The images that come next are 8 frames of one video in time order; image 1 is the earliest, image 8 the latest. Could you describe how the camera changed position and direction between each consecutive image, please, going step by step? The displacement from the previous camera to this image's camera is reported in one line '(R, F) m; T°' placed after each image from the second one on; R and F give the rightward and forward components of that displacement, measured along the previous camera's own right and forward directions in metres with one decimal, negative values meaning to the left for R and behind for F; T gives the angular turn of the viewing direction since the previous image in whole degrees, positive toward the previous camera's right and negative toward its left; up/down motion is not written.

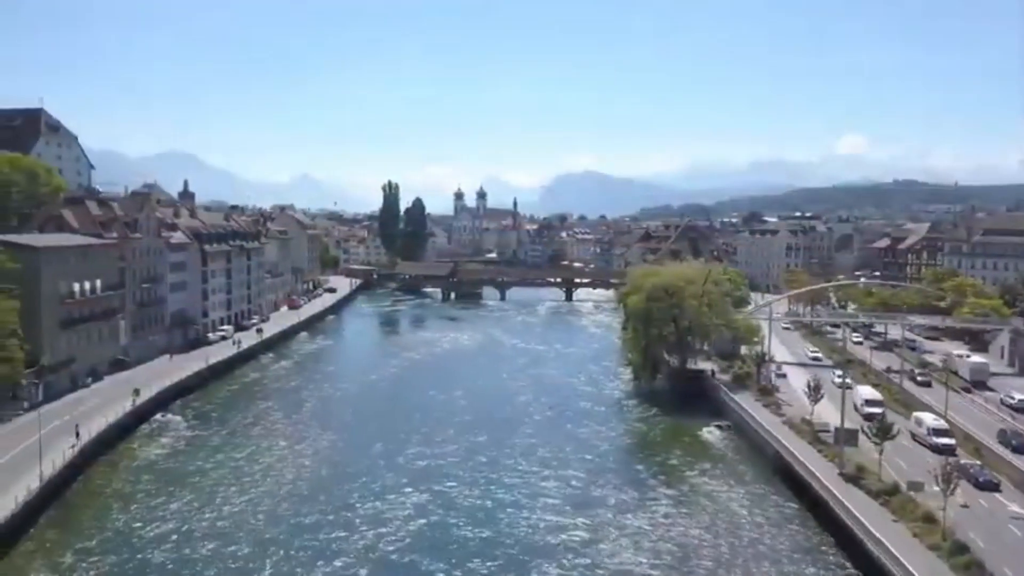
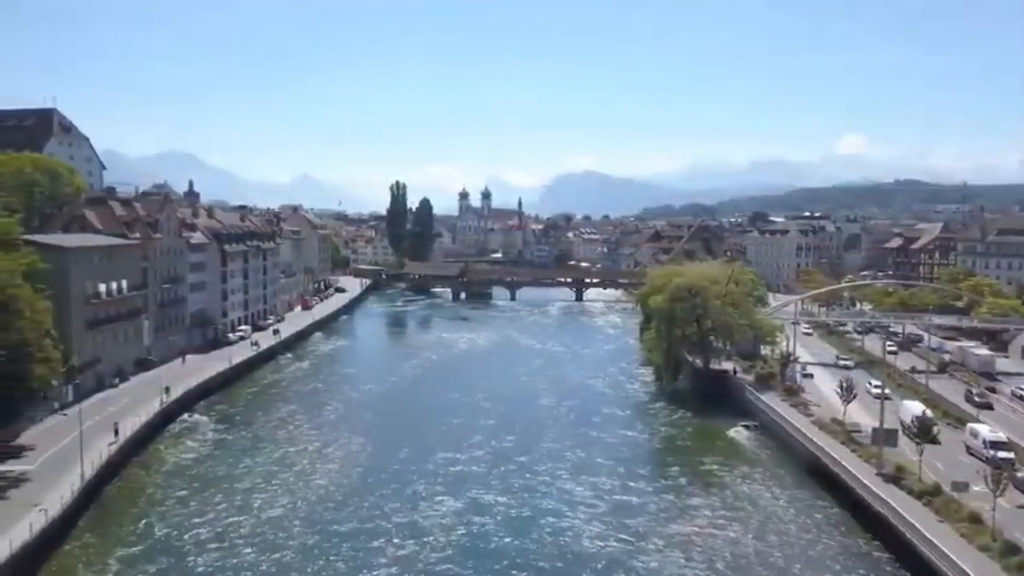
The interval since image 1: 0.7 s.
(-1.2, +0.1) m; 0°
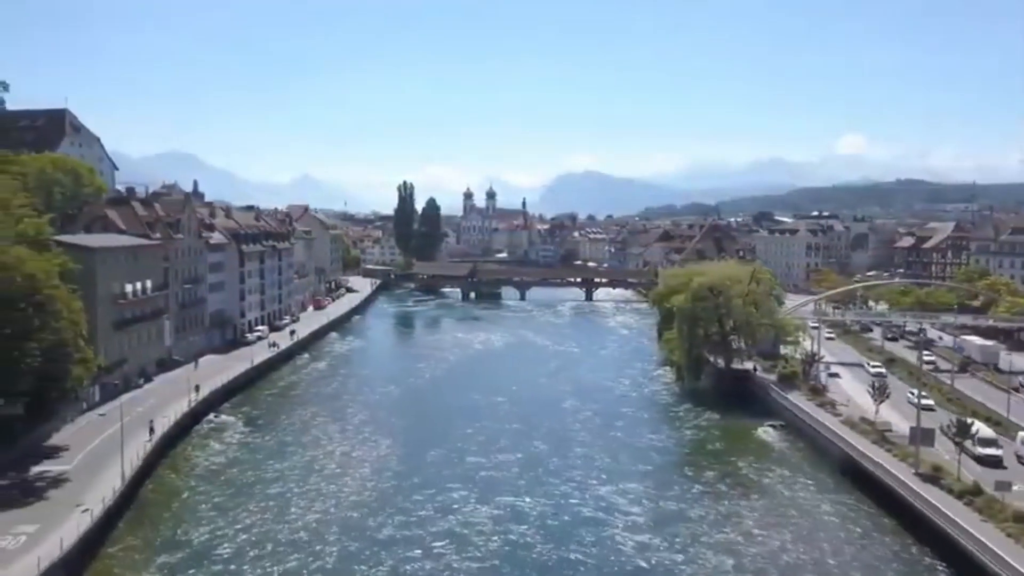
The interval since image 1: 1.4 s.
(-1.1, +0.1) m; 0°
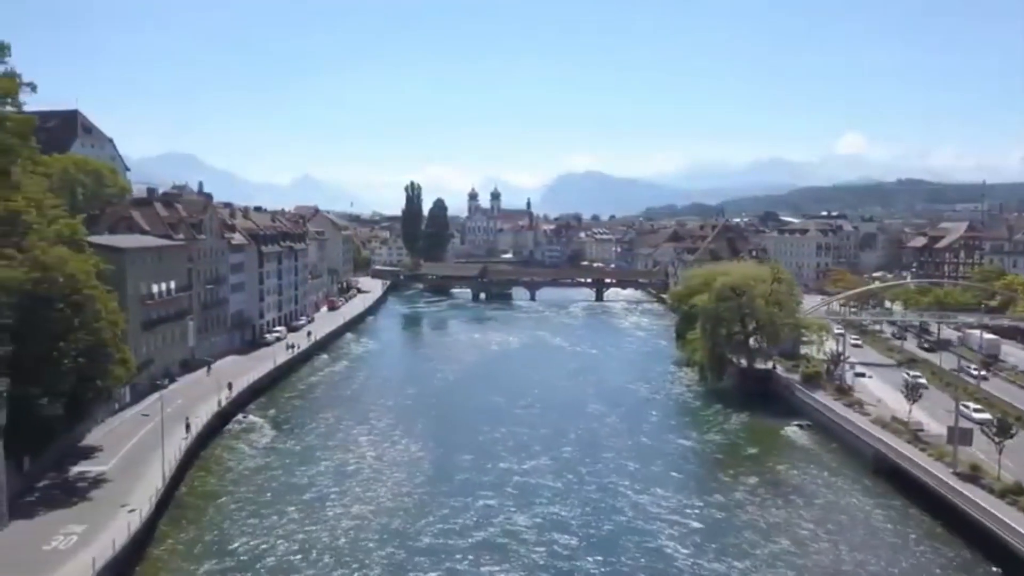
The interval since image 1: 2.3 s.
(-1.2, 0.0) m; 0°
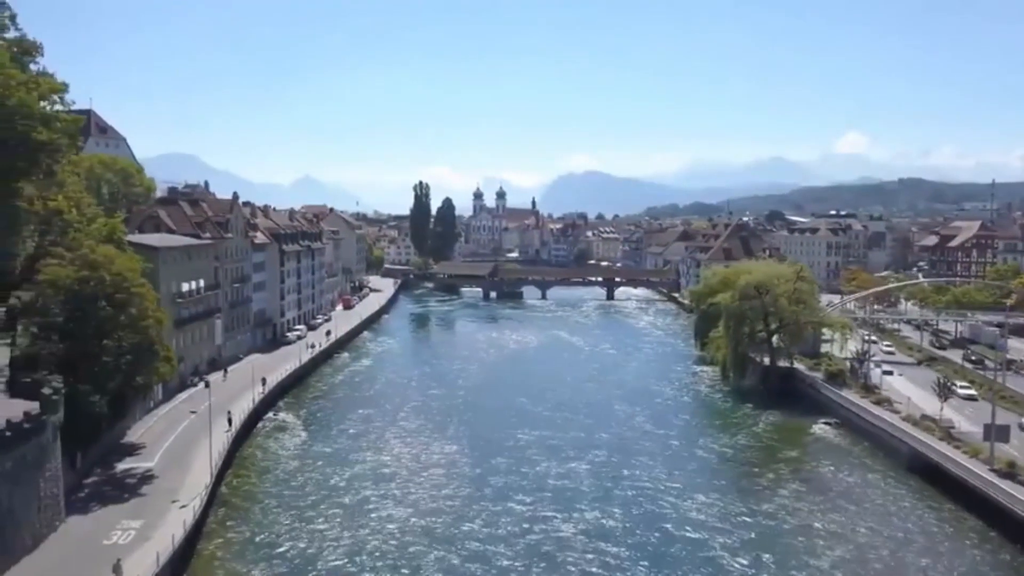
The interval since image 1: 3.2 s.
(-1.3, -0.3) m; 0°
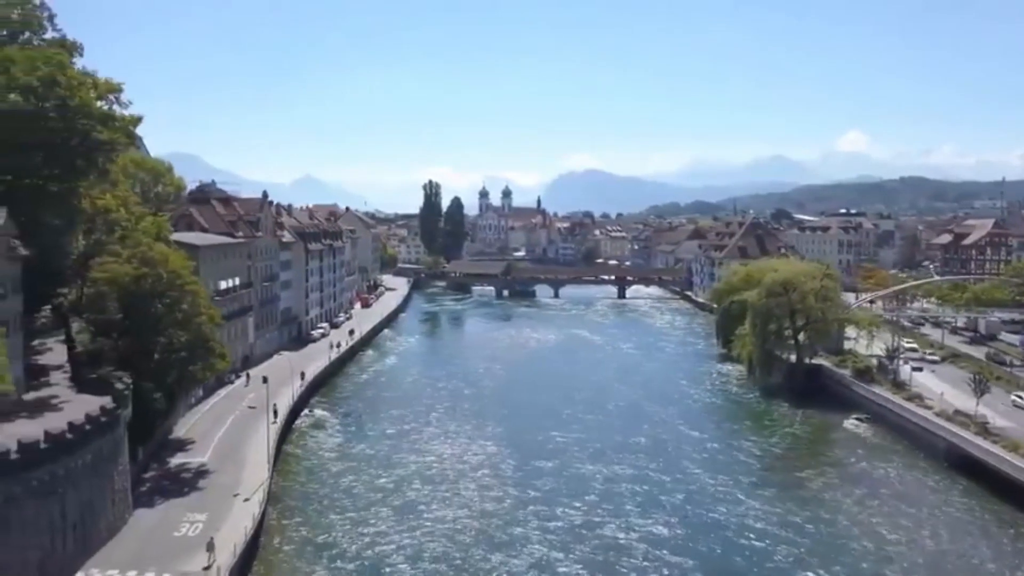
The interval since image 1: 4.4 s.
(-1.5, -0.4) m; 0°
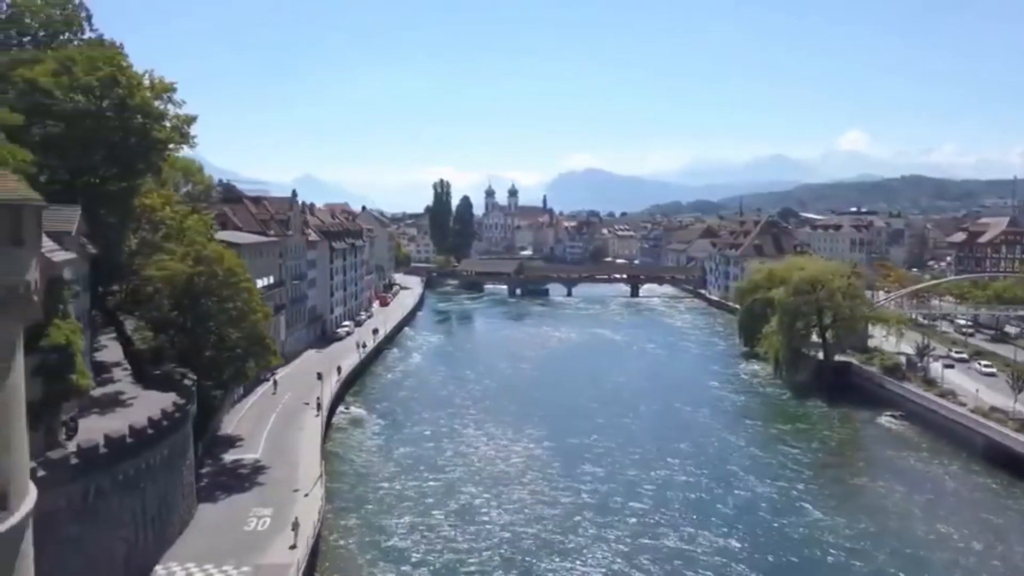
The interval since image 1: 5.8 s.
(-1.6, -0.3) m; 0°
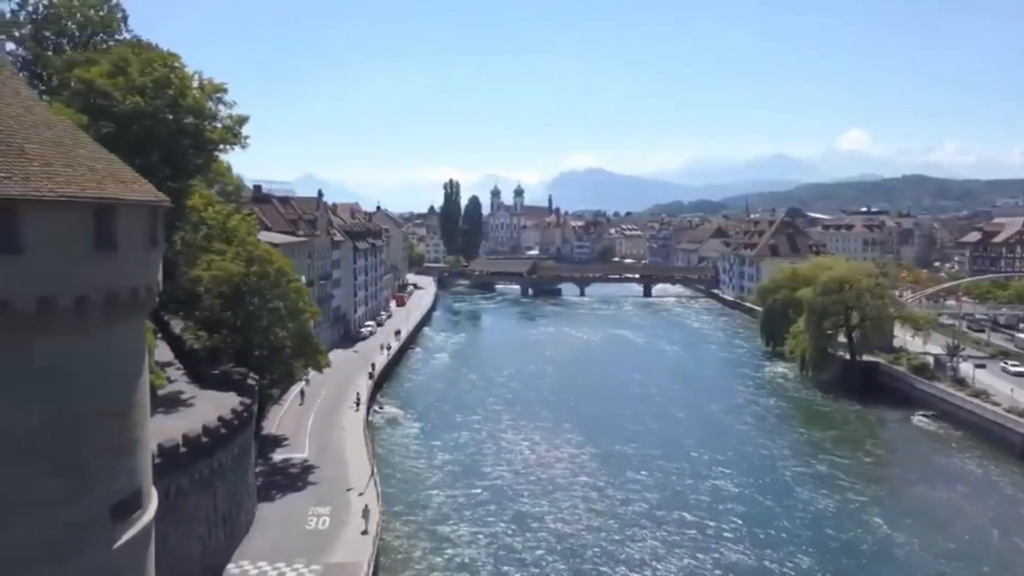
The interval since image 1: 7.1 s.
(-1.5, -0.1) m; 0°
